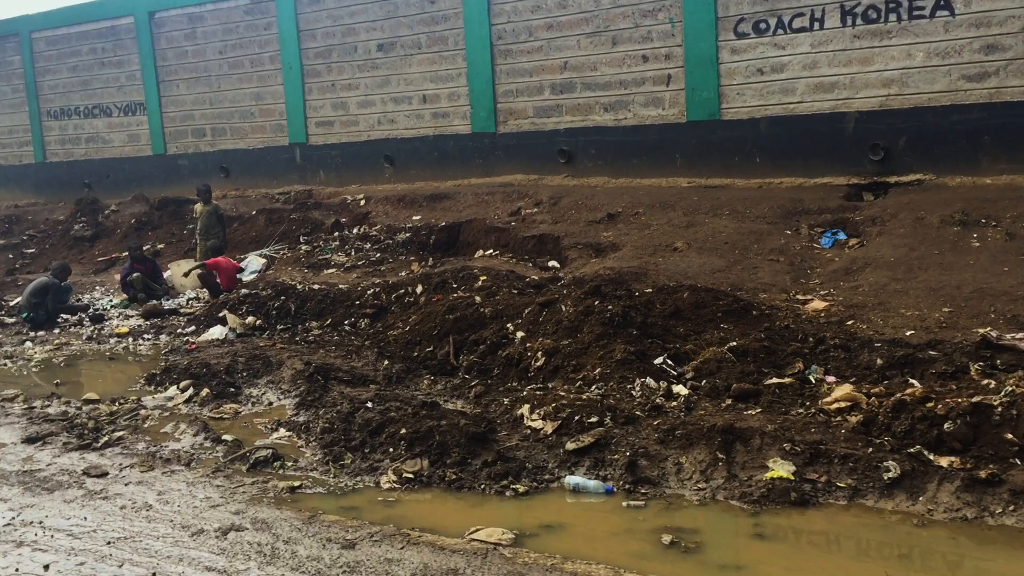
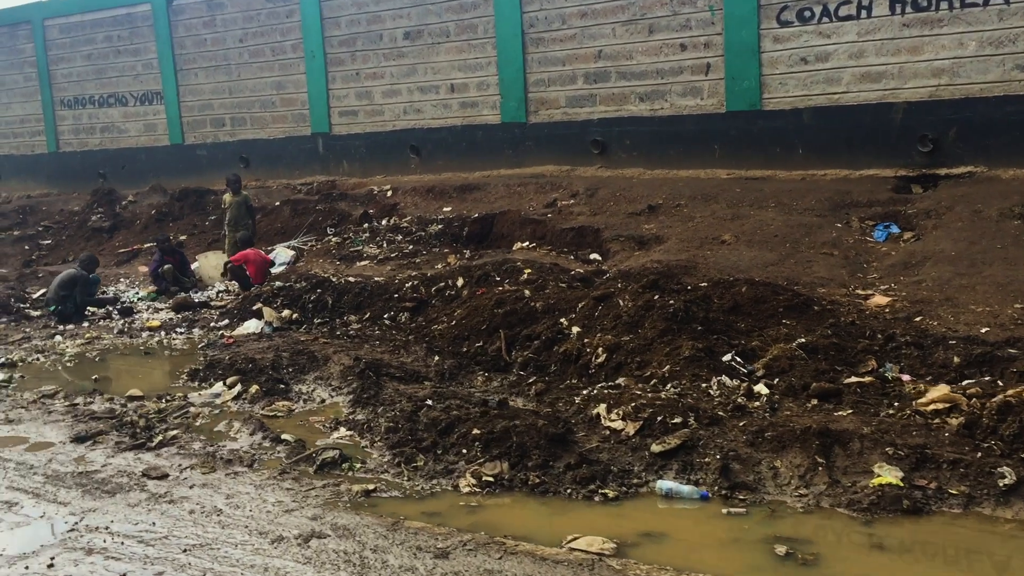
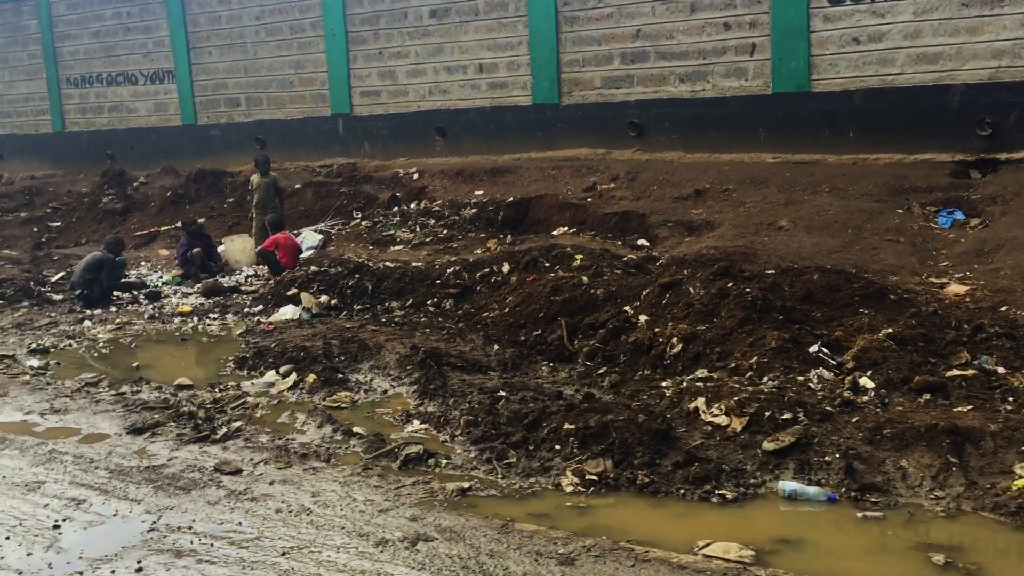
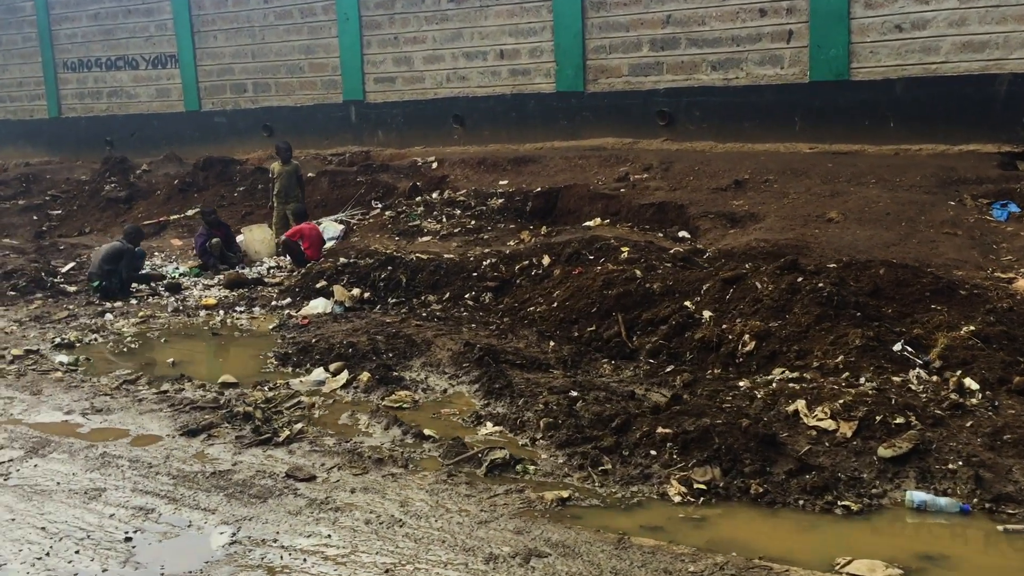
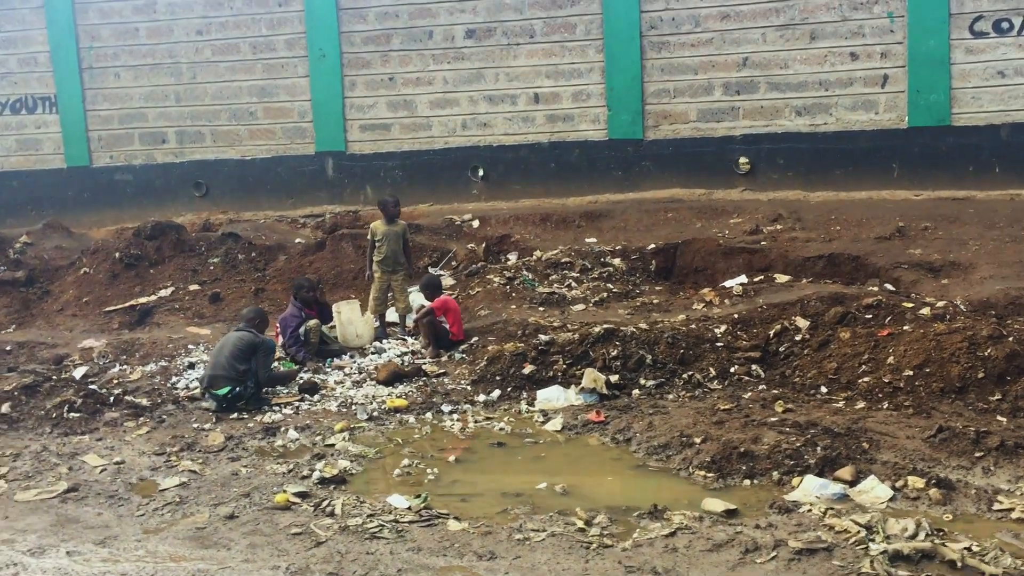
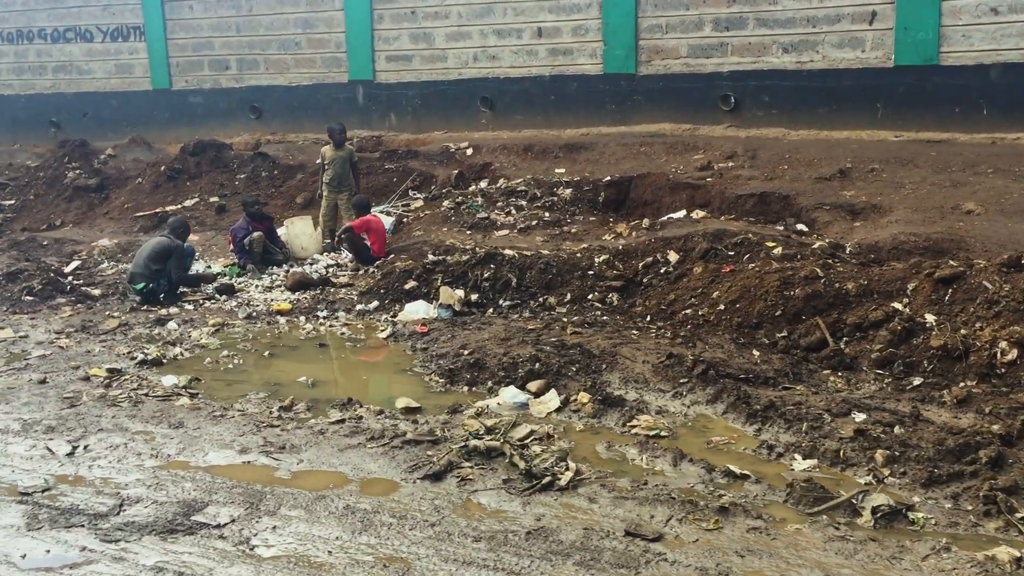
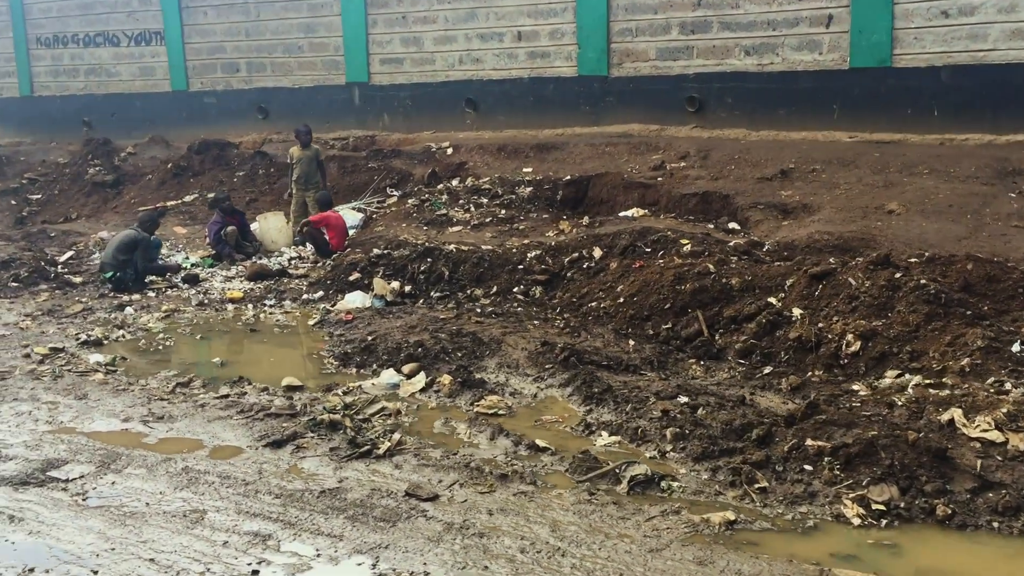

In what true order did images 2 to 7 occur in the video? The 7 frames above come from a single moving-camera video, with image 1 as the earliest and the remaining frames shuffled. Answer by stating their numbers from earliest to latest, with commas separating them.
2, 3, 4, 7, 6, 5
